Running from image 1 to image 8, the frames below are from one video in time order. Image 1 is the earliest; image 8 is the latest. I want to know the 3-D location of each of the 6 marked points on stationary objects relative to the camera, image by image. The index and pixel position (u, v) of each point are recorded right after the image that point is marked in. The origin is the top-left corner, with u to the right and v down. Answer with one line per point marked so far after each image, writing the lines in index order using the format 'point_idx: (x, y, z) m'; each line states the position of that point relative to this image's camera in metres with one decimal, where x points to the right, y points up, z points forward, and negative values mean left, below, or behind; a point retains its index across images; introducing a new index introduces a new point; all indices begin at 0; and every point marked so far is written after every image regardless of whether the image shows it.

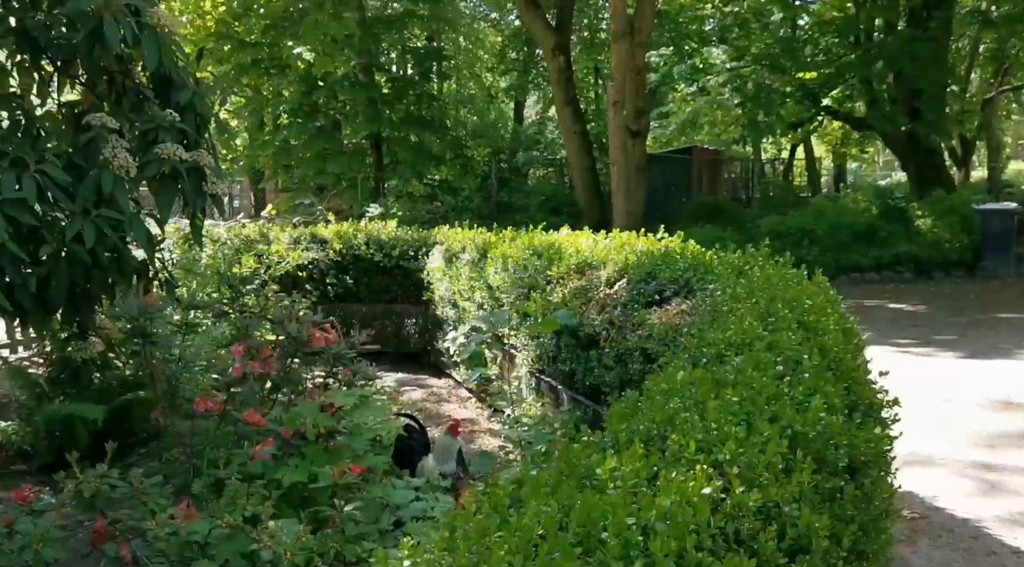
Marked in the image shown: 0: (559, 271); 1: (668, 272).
0: (+0.3, +0.1, +8.2) m
1: (+1.0, +0.1, +7.4) m
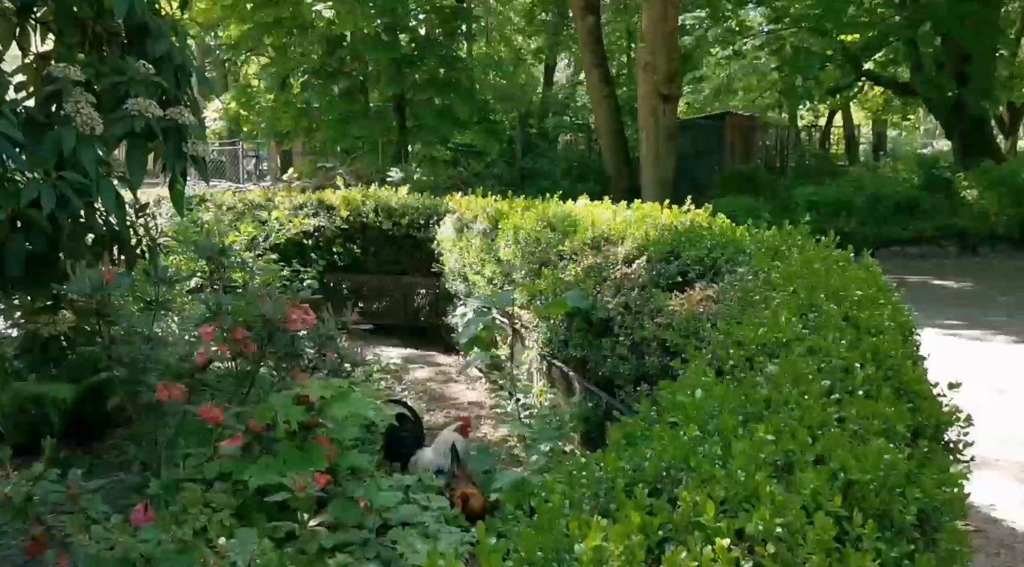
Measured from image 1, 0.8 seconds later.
0: (+0.4, +0.2, +7.4) m
1: (+1.0, +0.2, +6.6) m
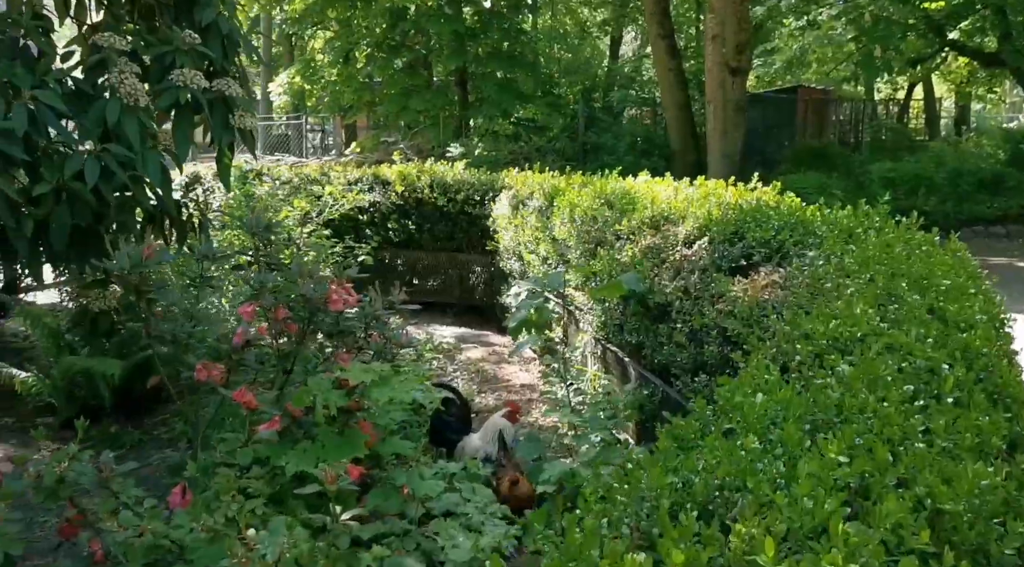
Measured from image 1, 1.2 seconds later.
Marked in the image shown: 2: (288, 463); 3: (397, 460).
0: (+0.7, +0.4, +7.1) m
1: (+1.3, +0.3, +6.2) m
2: (-1.0, -0.8, +5.3) m
3: (-0.6, -0.9, +5.9) m
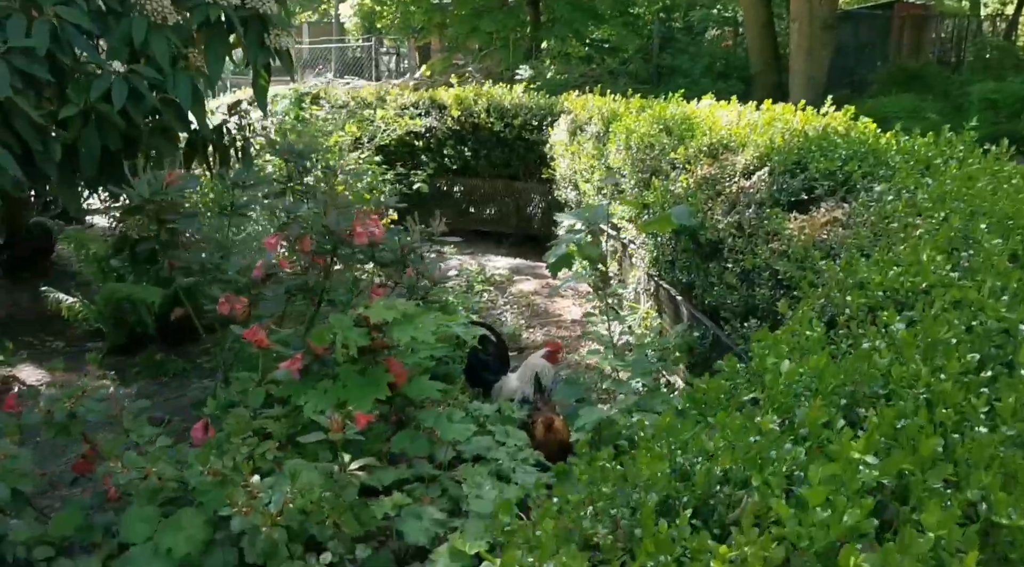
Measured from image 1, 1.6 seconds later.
0: (+1.0, +0.8, +6.6) m
1: (+1.5, +0.6, +5.7) m
2: (-0.9, -0.5, +5.0) m
3: (-0.4, -0.6, +5.6) m
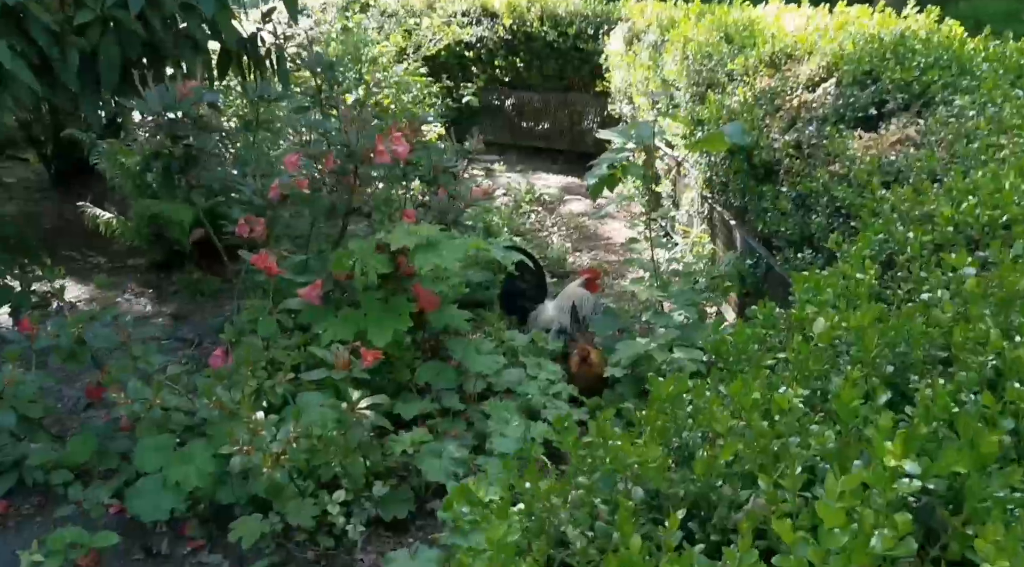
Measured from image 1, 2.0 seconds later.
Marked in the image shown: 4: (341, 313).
0: (+1.2, +1.2, +6.0) m
1: (+1.7, +0.9, +5.1) m
2: (-0.8, -0.2, +4.7) m
3: (-0.3, -0.2, +5.2) m
4: (-0.7, -0.1, +4.8) m
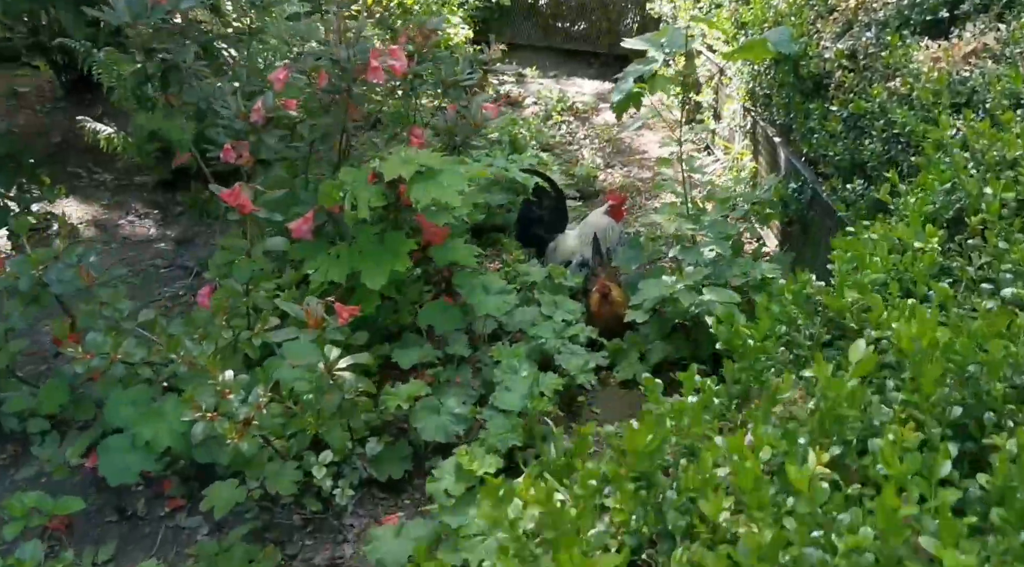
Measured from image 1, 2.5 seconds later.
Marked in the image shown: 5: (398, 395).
0: (+1.3, +1.5, +5.3) m
1: (+1.8, +1.2, +4.4) m
2: (-0.7, 0.0, +4.2) m
3: (-0.2, +0.1, +4.7) m
4: (-0.7, +0.1, +4.3) m
5: (-0.4, -0.4, +3.9) m
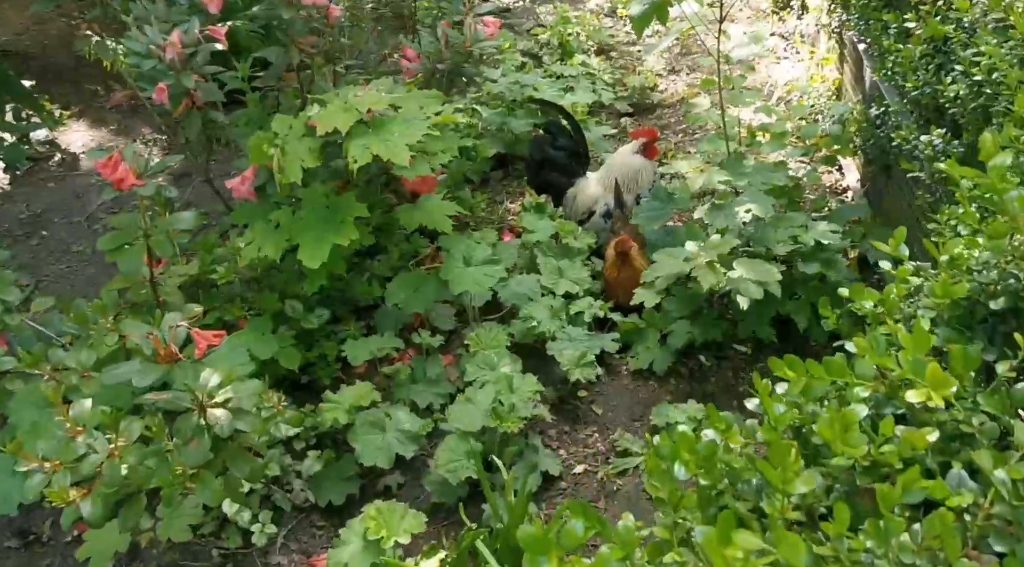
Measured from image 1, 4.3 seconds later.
0: (+1.4, +1.7, +4.1) m
1: (+1.7, +1.3, +3.2) m
2: (-0.8, +0.1, +3.4) m
3: (-0.2, +0.2, +3.9) m
4: (-0.8, +0.2, +3.5) m
5: (-0.5, -0.3, +3.2) m
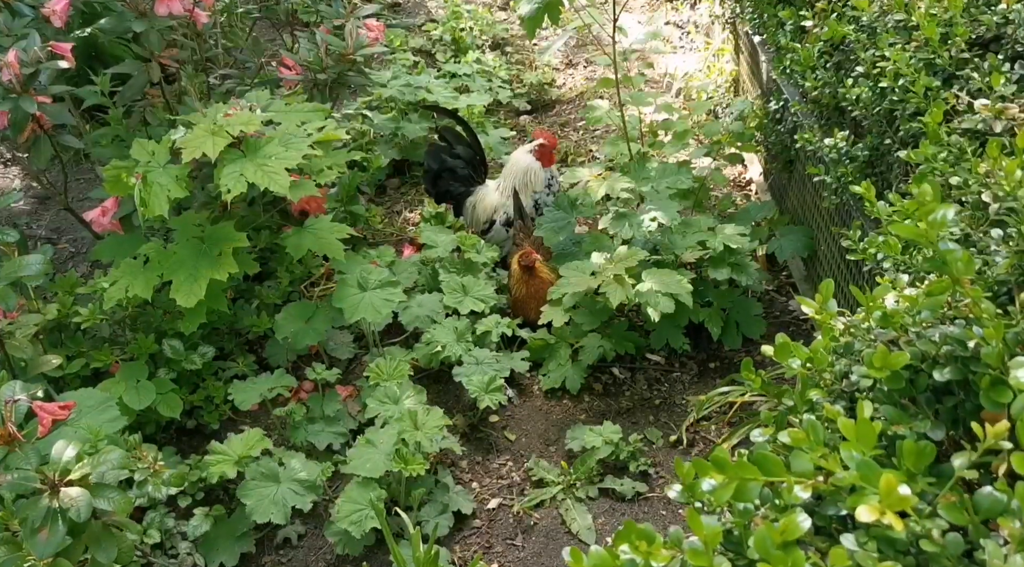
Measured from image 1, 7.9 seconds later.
0: (+0.9, +1.7, +4.0) m
1: (+1.3, +1.3, +3.1) m
2: (-1.1, 0.0, +3.2) m
3: (-0.5, +0.1, +3.6) m
4: (-1.1, +0.1, +3.2) m
5: (-0.7, -0.4, +2.9) m
